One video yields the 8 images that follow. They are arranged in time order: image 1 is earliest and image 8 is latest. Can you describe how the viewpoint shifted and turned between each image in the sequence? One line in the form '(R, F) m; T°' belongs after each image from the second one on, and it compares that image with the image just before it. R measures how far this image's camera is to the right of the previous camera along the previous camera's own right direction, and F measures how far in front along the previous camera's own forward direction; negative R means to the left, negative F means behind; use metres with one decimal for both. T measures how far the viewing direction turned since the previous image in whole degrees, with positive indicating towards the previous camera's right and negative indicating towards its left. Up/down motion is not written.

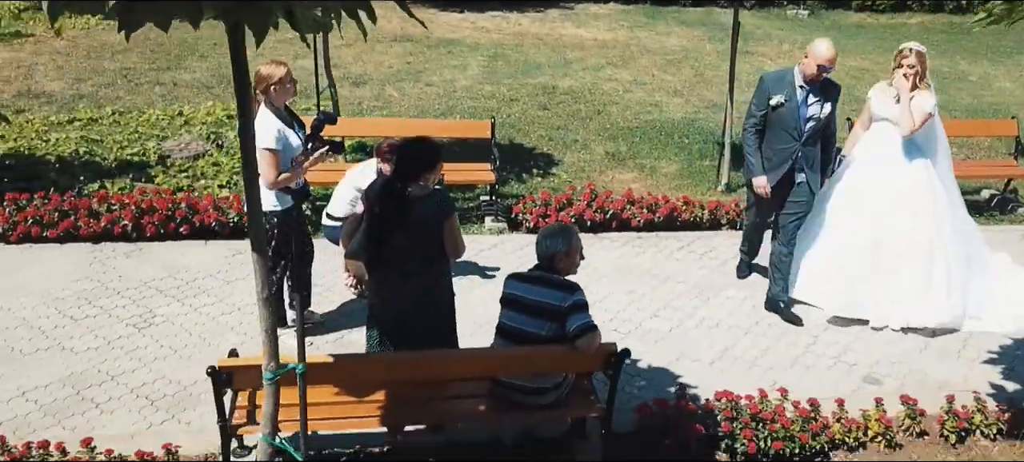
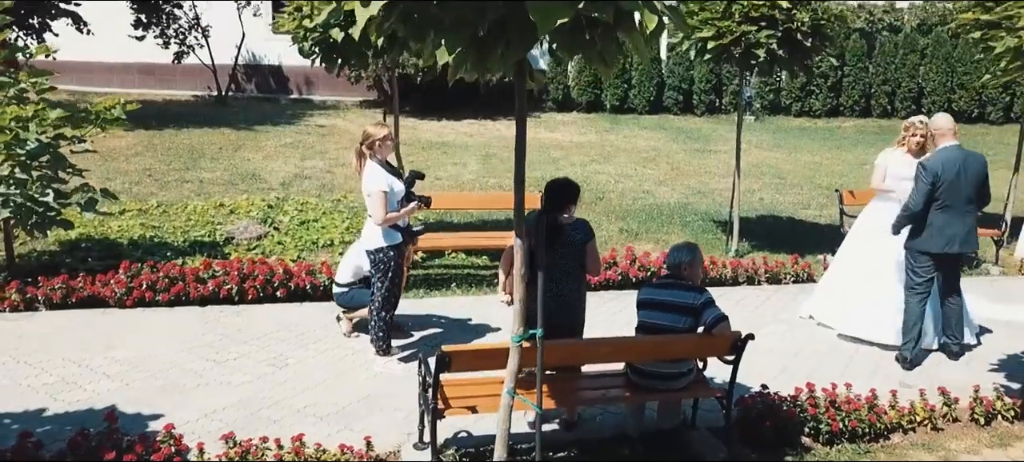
(-1.2, -1.0) m; +5°
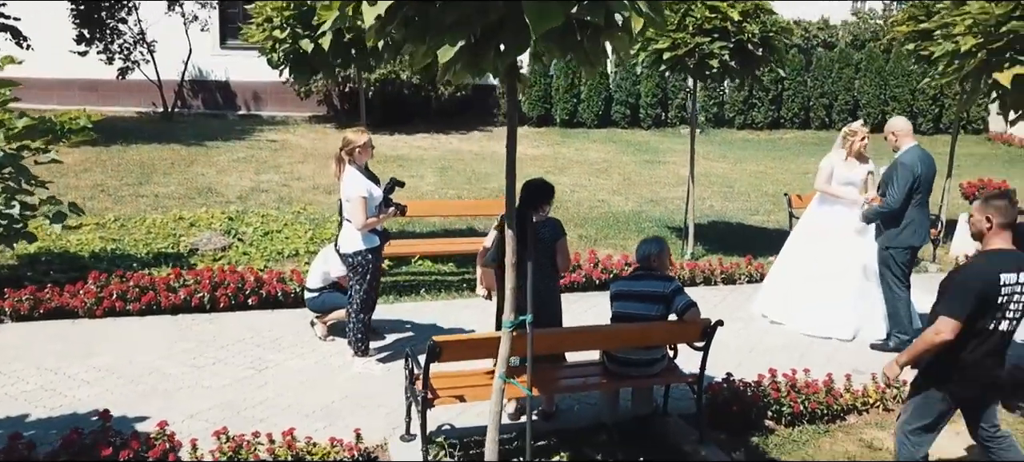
(-0.2, -0.2) m; +4°
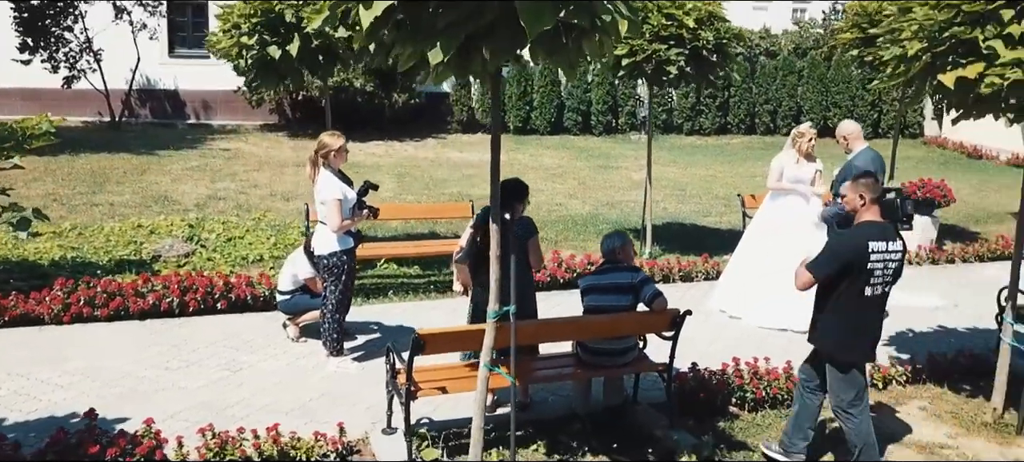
(-0.2, -0.2) m; +3°
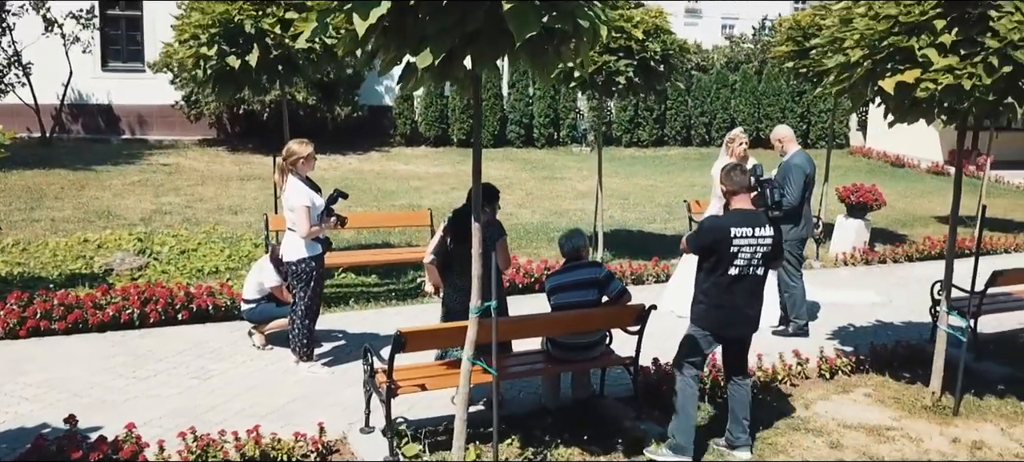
(-0.2, -0.2) m; +4°
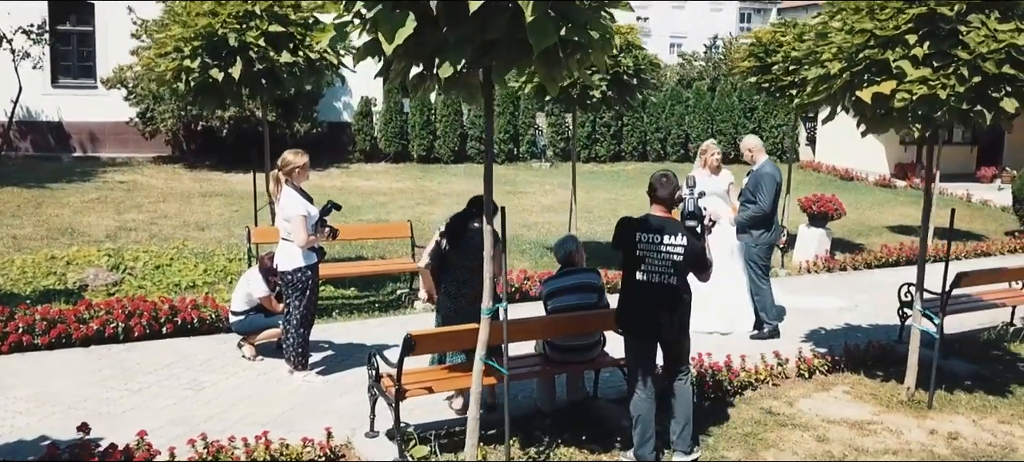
(-0.3, -0.1) m; +3°
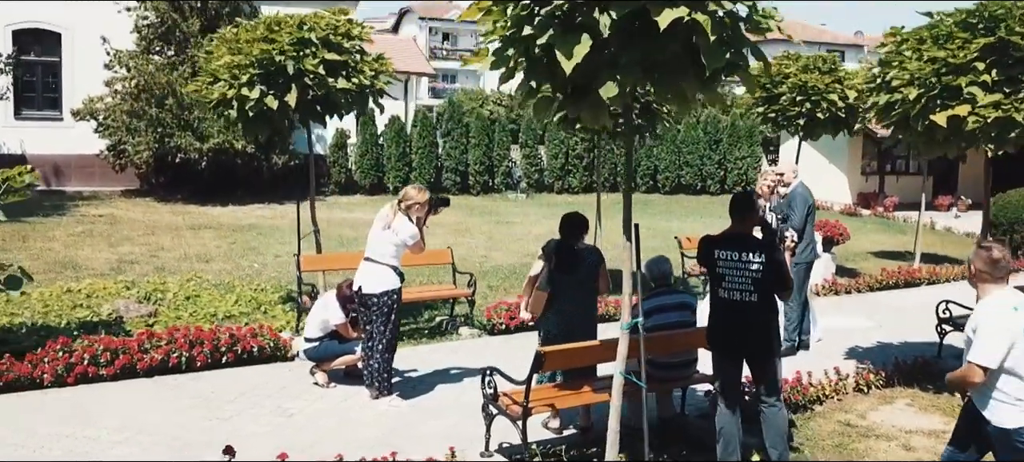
(-1.1, -0.1) m; +4°
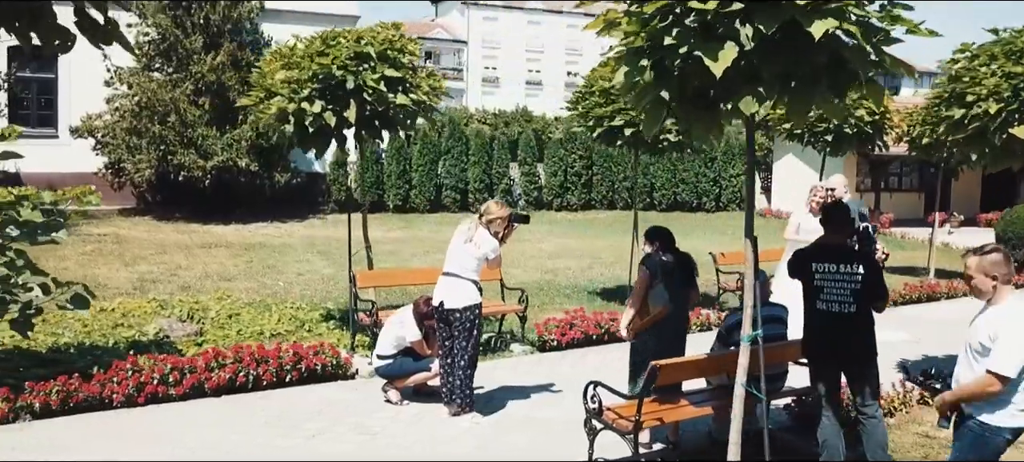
(-0.8, 0.0) m; +2°
